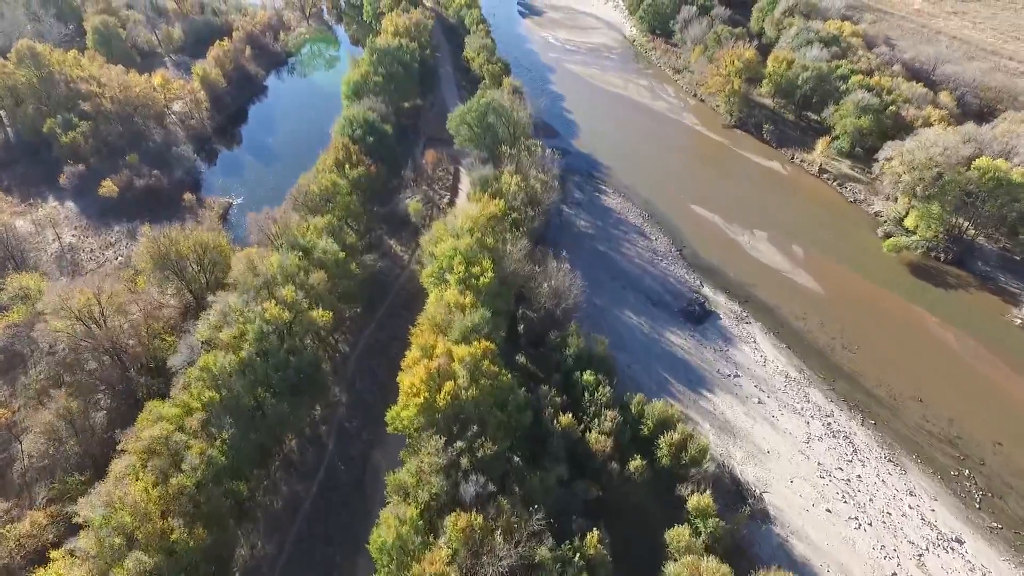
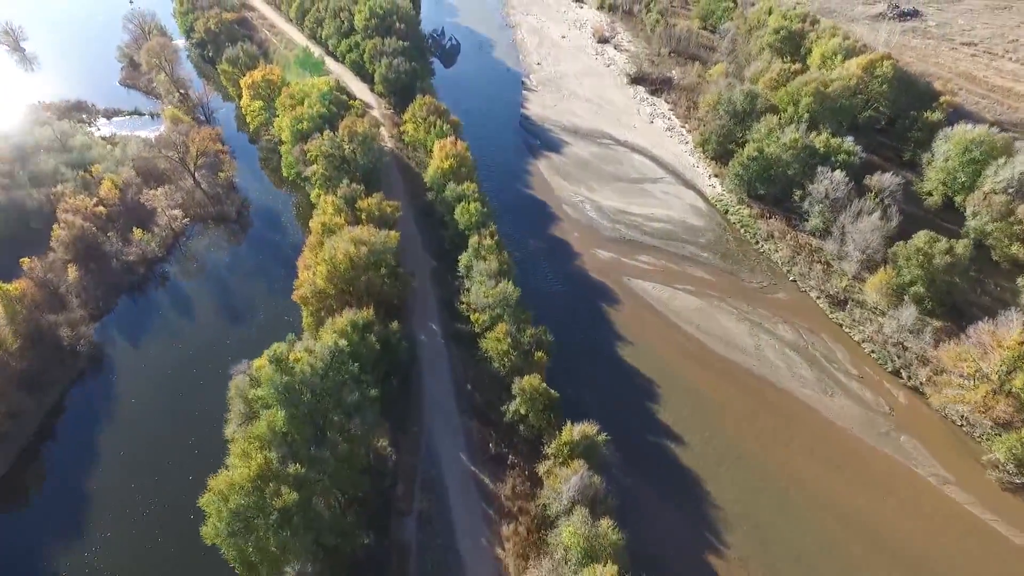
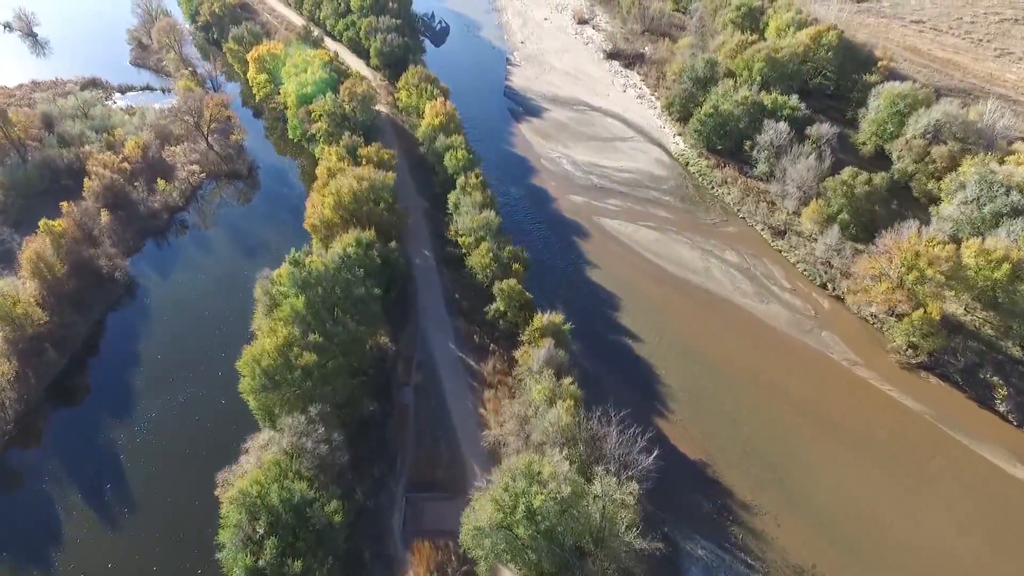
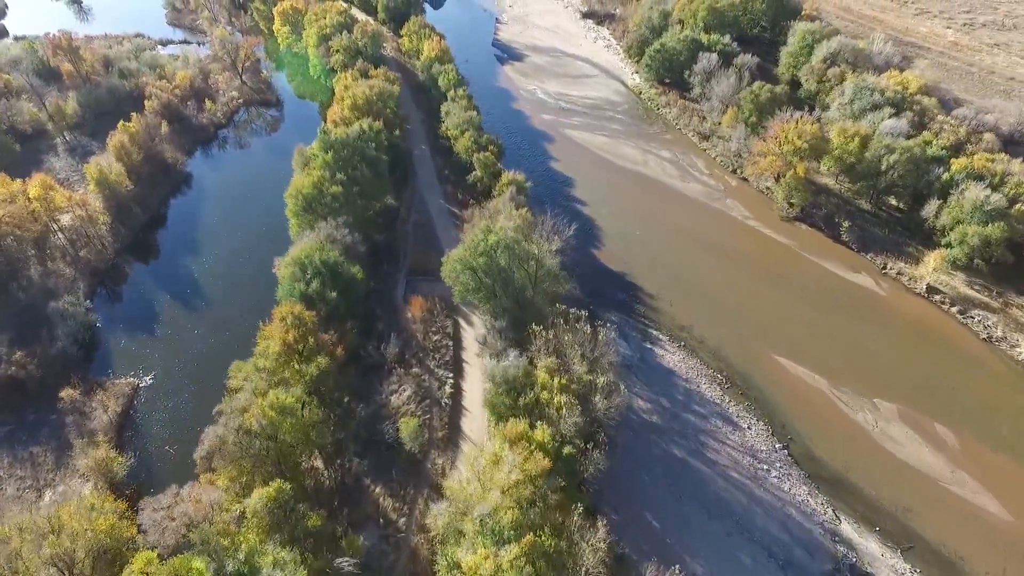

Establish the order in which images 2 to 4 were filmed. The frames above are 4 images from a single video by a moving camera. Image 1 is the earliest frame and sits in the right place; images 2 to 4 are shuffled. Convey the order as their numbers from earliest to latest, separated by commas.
4, 3, 2
